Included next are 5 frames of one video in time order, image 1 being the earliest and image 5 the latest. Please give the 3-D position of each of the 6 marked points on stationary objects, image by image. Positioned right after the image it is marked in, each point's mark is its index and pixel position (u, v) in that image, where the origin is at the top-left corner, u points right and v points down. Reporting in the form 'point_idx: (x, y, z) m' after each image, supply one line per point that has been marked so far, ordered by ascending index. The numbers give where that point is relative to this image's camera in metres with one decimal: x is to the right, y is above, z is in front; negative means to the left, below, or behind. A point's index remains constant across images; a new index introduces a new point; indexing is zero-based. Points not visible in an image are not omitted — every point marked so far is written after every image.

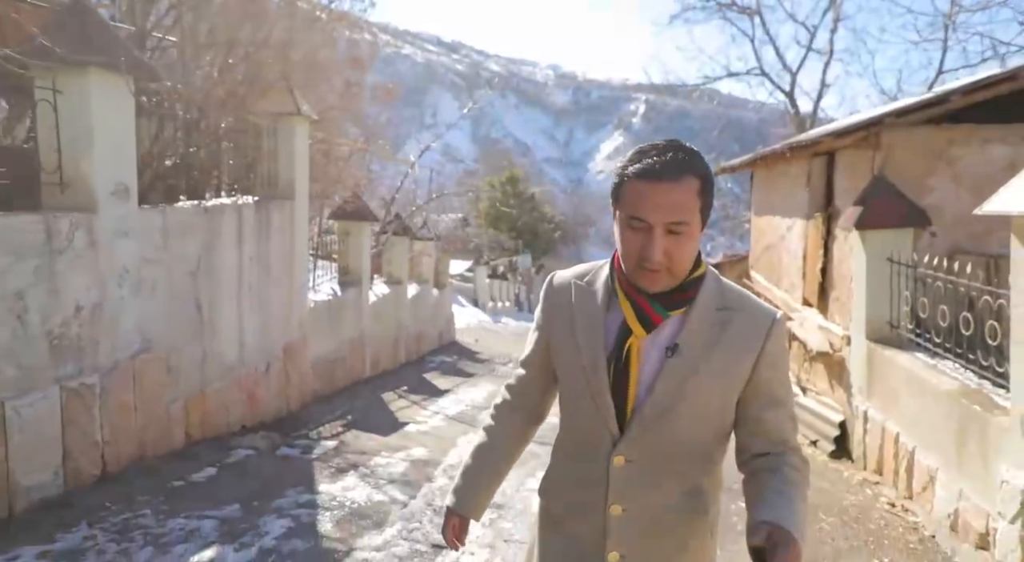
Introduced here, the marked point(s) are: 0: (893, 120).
0: (+3.6, +1.5, +7.1) m
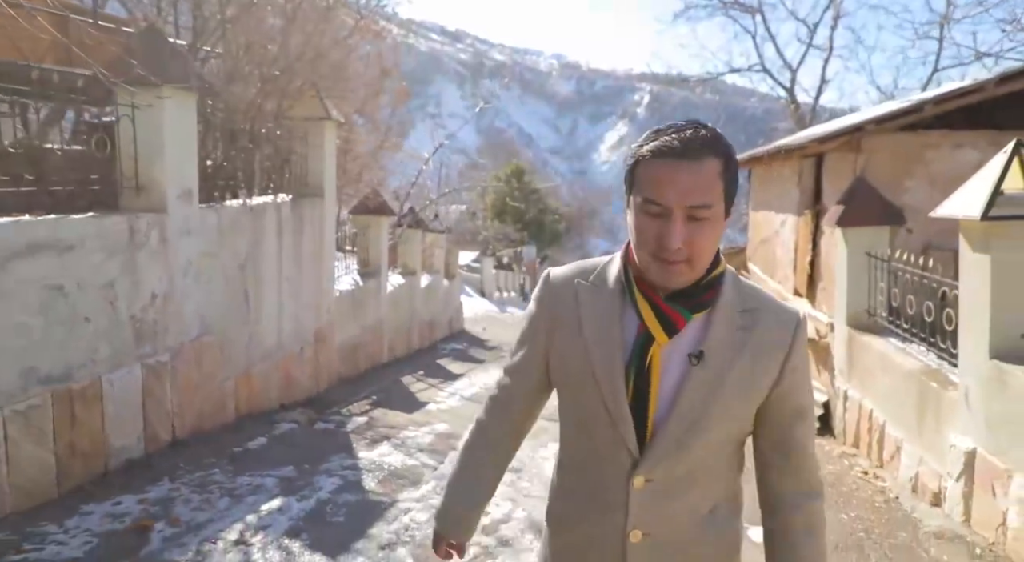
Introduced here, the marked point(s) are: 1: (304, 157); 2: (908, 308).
0: (+3.8, +1.6, +7.9) m
1: (-2.4, +1.5, +8.6) m
2: (+3.6, -0.2, +6.7) m
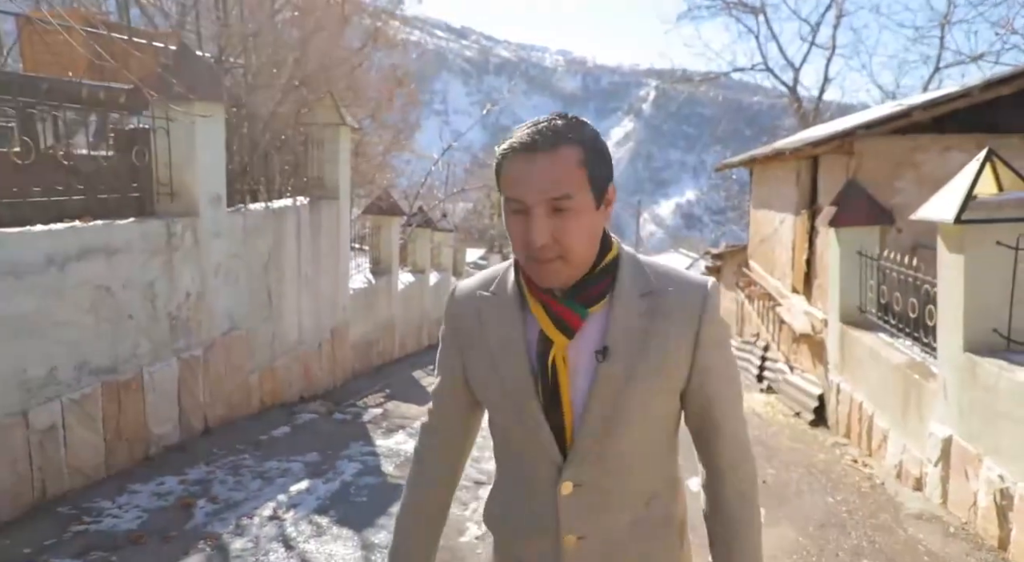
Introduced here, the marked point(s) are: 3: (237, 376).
0: (+3.9, +1.6, +8.2) m
1: (-2.4, +1.5, +9.0) m
2: (+3.6, -0.2, +7.1) m
3: (-2.5, -0.9, +6.9) m
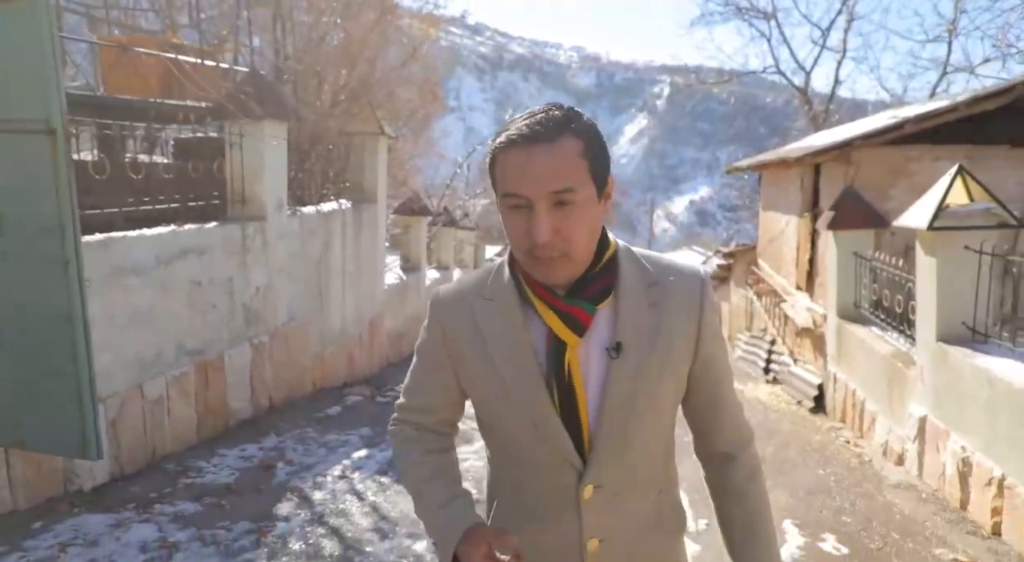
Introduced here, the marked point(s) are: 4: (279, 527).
0: (+4.2, +1.7, +9.0) m
1: (-2.0, +1.5, +9.9) m
2: (+3.9, -0.2, +7.8) m
3: (-2.2, -0.8, +7.7) m
4: (-1.4, -1.4, +4.4) m
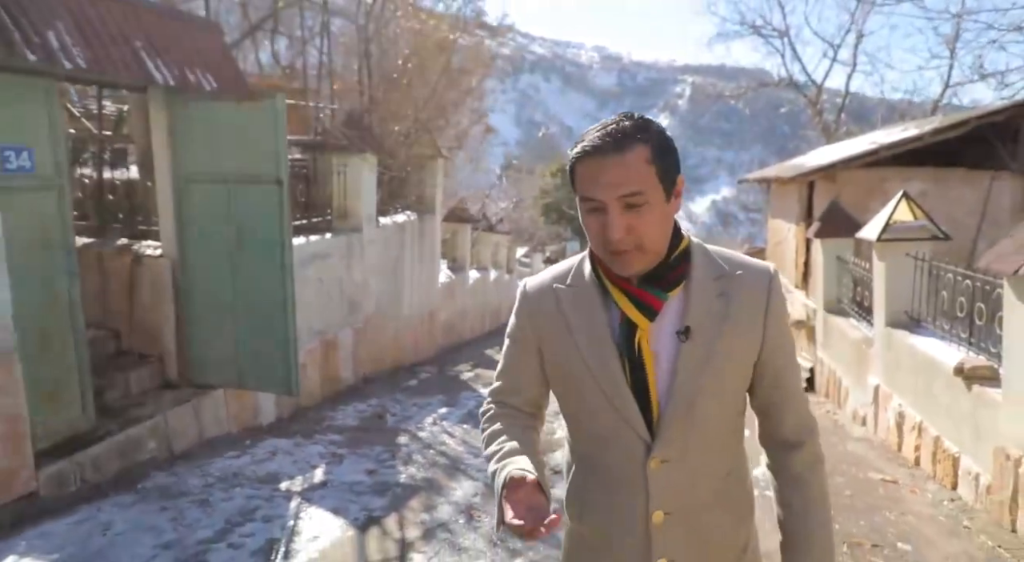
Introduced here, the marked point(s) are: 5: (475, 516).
0: (+4.7, +1.7, +10.7) m
1: (-1.4, +1.5, +11.8) m
2: (+4.4, -0.2, +9.6) m
3: (-1.7, -0.8, +9.7) m
4: (-0.9, -1.4, +6.3) m
5: (-0.2, -1.5, +4.8) m
